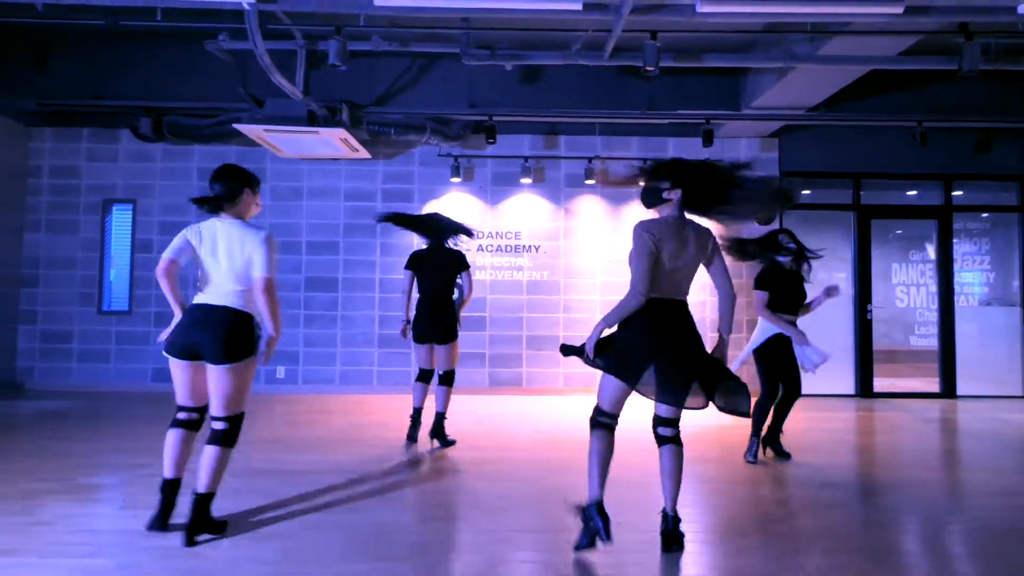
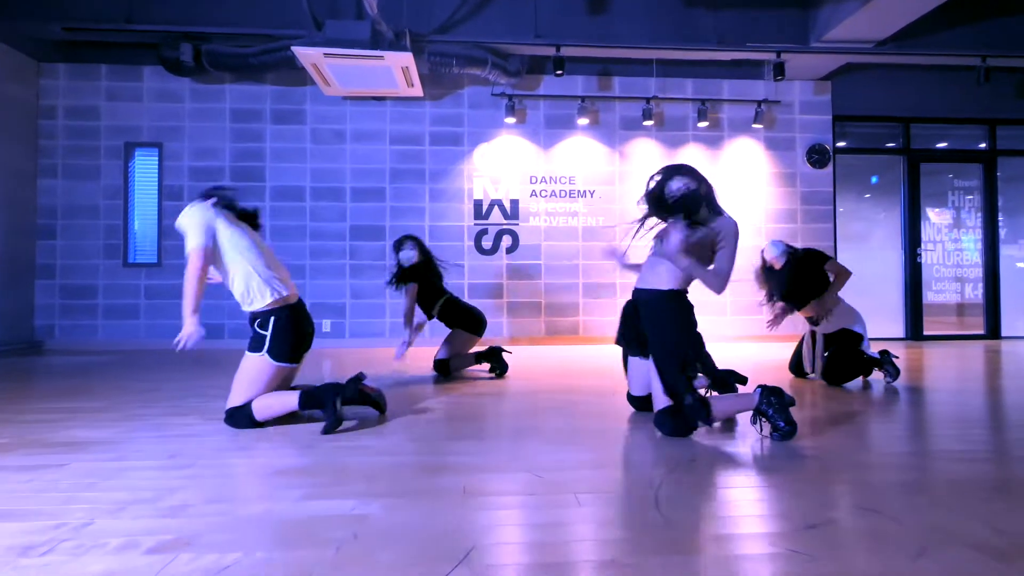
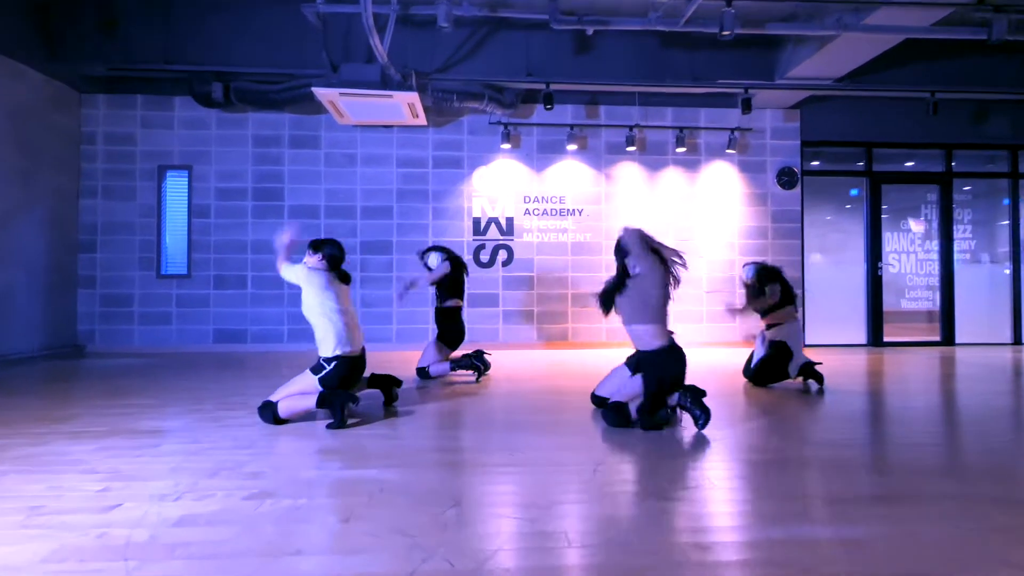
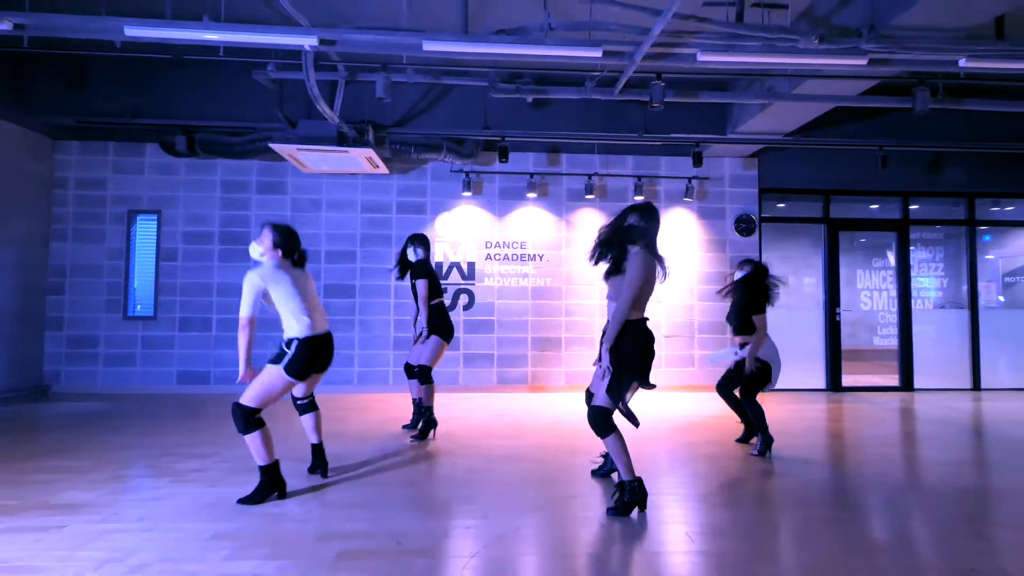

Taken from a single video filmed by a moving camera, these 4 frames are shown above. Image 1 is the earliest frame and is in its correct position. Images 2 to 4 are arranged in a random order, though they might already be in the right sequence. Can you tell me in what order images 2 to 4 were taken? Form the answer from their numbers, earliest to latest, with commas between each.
4, 3, 2
